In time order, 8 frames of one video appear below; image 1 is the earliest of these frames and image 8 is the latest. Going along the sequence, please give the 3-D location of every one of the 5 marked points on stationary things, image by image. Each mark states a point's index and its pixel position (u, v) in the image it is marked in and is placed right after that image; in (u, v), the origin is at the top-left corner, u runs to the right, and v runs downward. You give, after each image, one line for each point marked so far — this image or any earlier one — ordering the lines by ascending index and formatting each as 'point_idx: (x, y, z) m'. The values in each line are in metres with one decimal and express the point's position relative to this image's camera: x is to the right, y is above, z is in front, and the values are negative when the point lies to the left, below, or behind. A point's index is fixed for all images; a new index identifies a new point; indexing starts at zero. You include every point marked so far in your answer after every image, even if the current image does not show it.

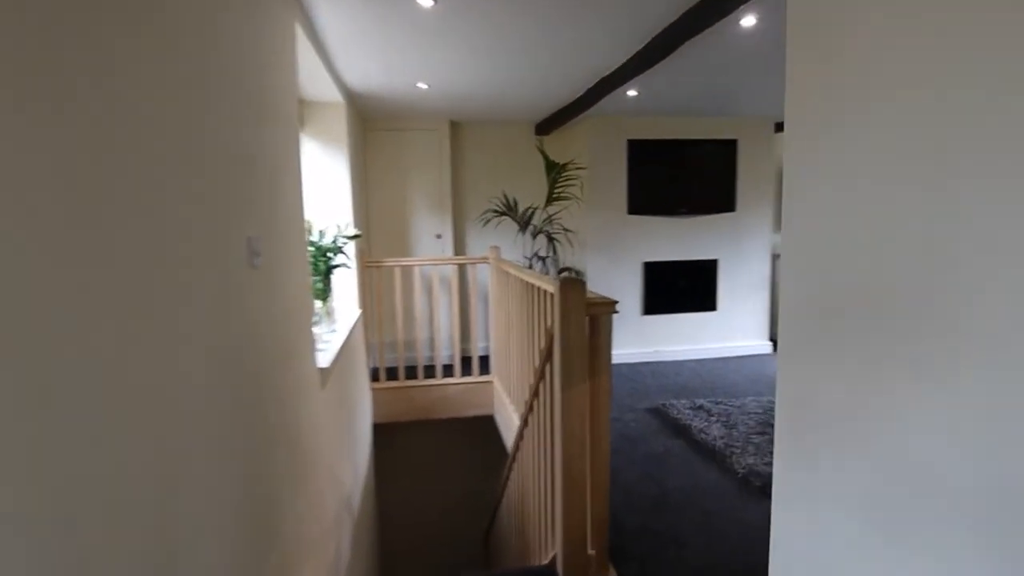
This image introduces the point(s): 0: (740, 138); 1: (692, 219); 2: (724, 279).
0: (+2.0, +1.3, +5.2) m
1: (+1.6, +0.6, +5.2) m
2: (+1.9, +0.1, +5.3) m
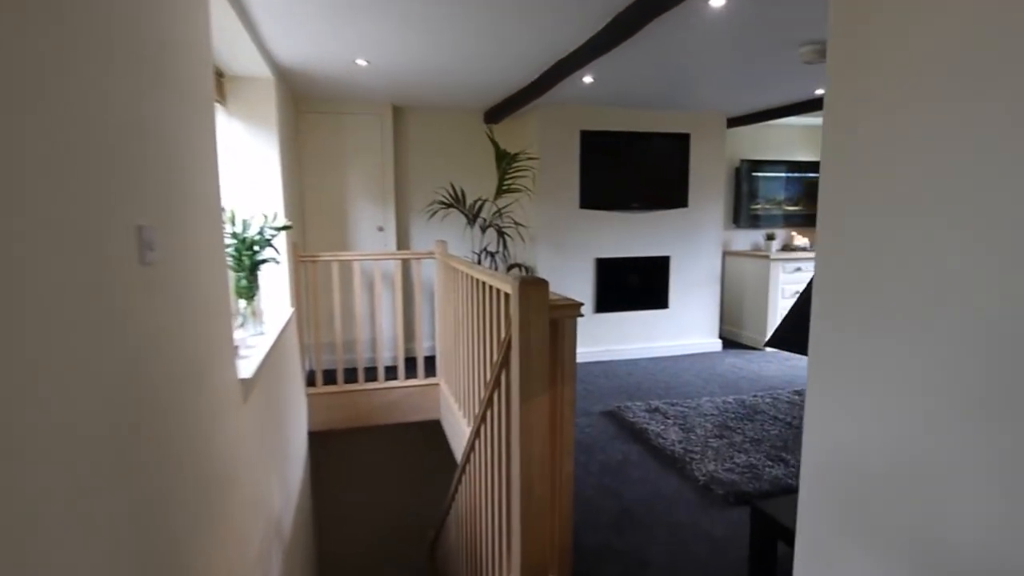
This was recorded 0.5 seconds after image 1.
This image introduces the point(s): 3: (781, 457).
0: (+1.6, +1.4, +5.1) m
1: (+1.2, +0.6, +5.1) m
2: (+1.5, +0.1, +5.2) m
3: (+1.3, -0.9, +2.9) m
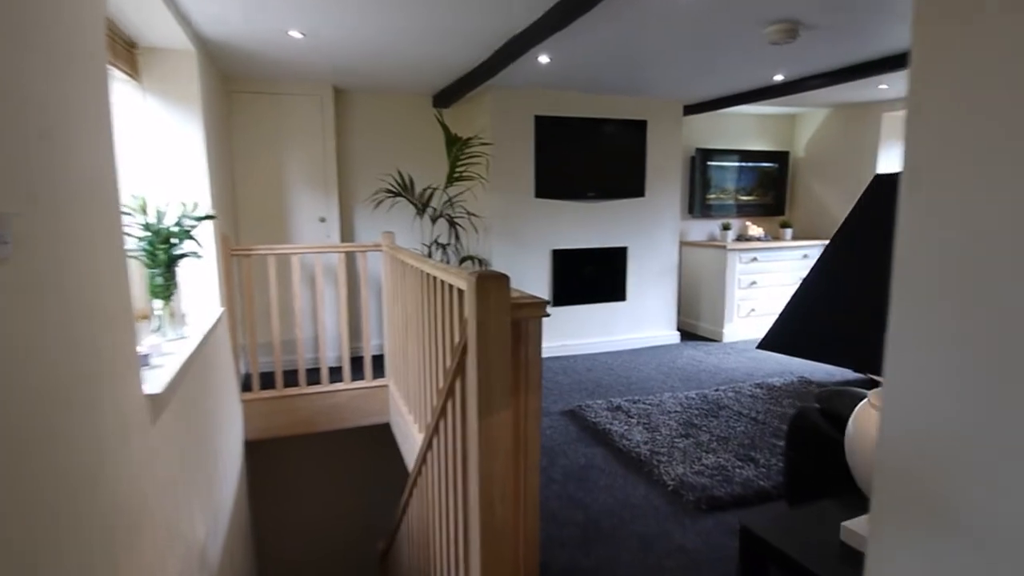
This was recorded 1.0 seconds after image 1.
0: (+1.2, +1.4, +4.9) m
1: (+0.7, +0.7, +4.9) m
2: (+1.1, +0.2, +5.0) m
3: (+1.1, -0.8, +2.8) m
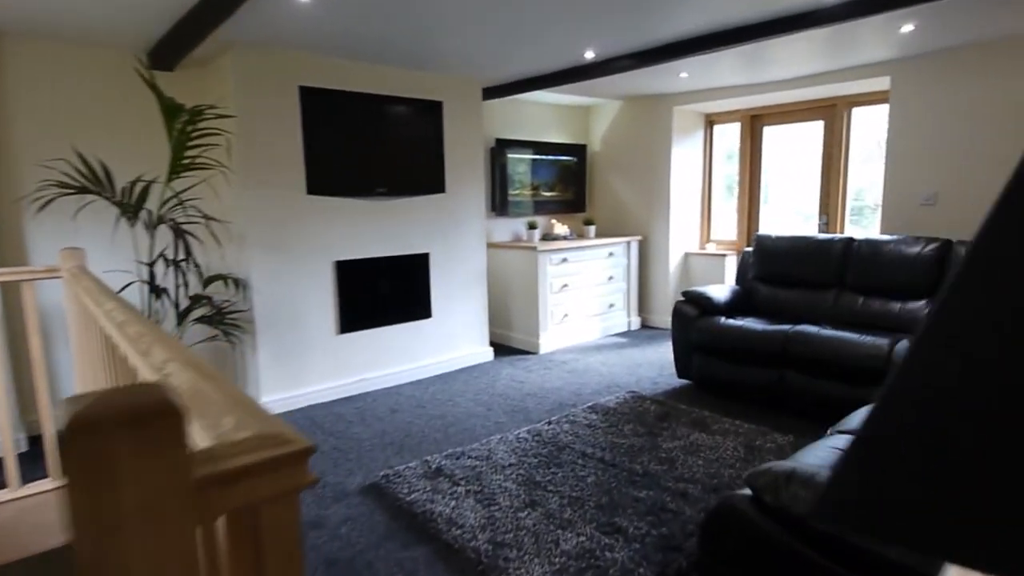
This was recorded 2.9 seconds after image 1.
0: (-0.5, +1.3, +4.1) m
1: (-0.8, +0.6, +4.0) m
2: (-0.6, +0.1, +4.2) m
3: (+0.4, -0.9, +2.1) m
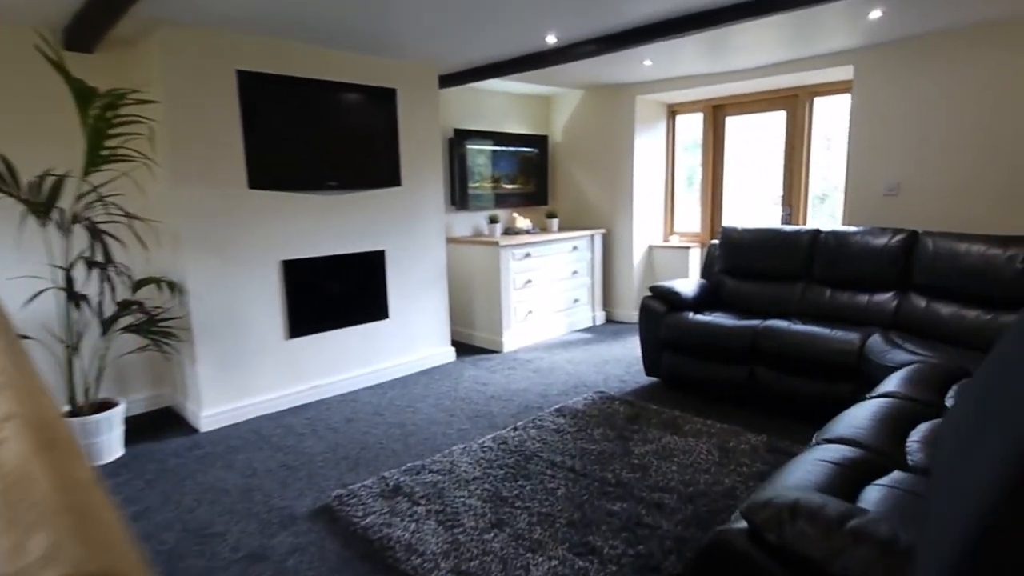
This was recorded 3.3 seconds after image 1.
0: (-0.8, +1.4, +3.9) m
1: (-1.1, +0.6, +3.7) m
2: (-0.8, +0.1, +4.0) m
3: (+0.3, -0.9, +2.0) m
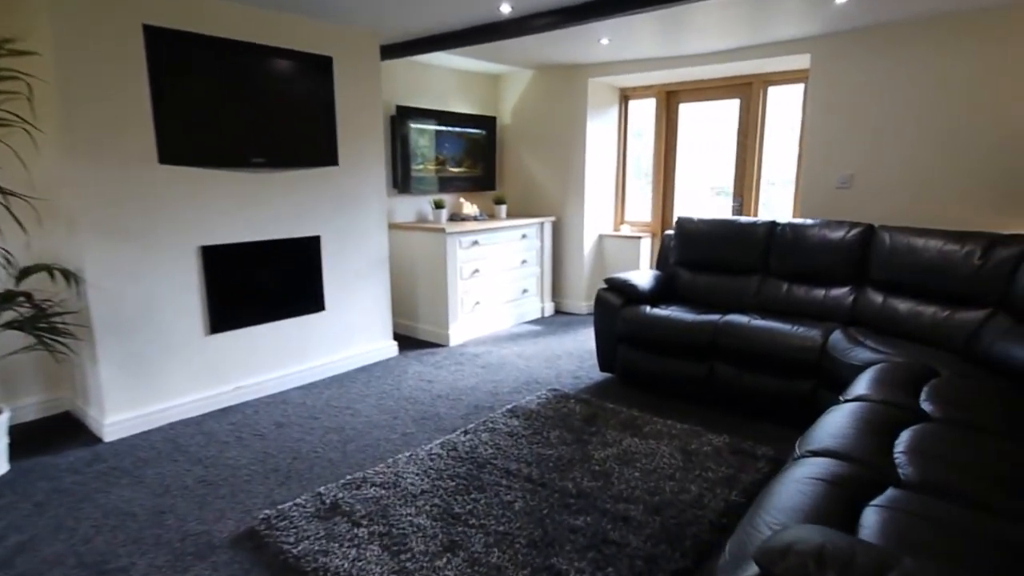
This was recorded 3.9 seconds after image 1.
0: (-1.1, +1.4, +3.5) m
1: (-1.4, +0.6, +3.3) m
2: (-1.2, +0.2, +3.7) m
3: (+0.1, -0.9, +1.8) m
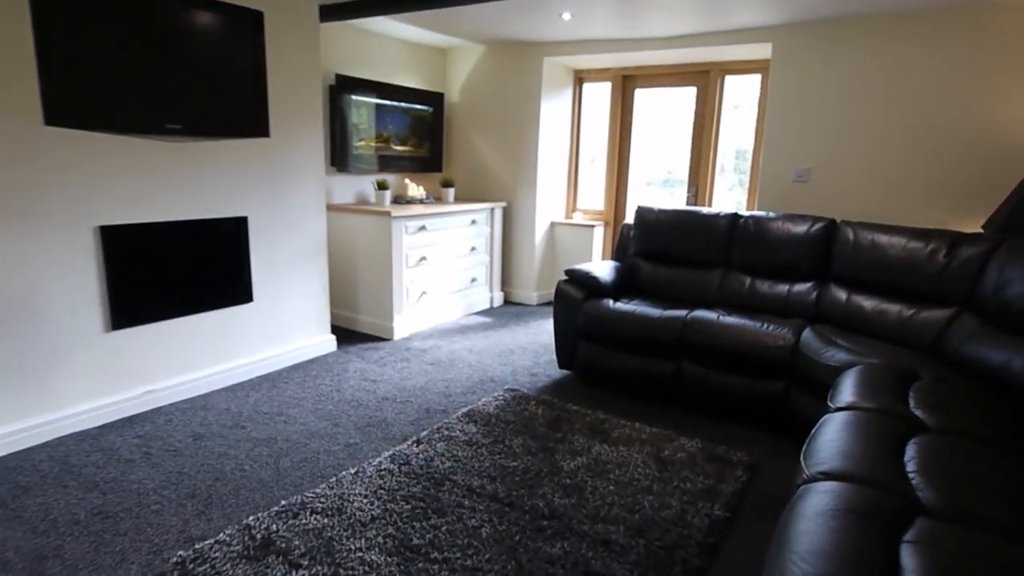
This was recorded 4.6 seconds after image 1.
0: (-1.3, +1.5, +3.1) m
1: (-1.6, +0.7, +2.9) m
2: (-1.4, +0.2, +3.2) m
3: (+0.1, -0.9, +1.6) m
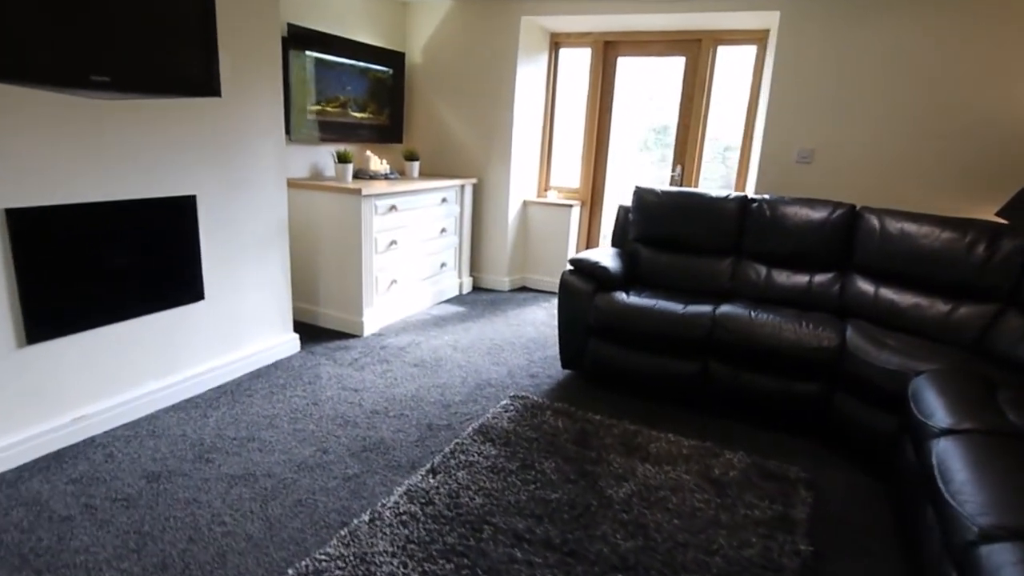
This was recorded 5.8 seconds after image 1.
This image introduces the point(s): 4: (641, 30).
0: (-1.3, +1.5, +2.4) m
1: (-1.5, +0.7, +2.2) m
2: (-1.4, +0.2, +2.6) m
3: (+0.3, -0.9, +1.2) m
4: (+1.0, +1.9, +4.3) m
